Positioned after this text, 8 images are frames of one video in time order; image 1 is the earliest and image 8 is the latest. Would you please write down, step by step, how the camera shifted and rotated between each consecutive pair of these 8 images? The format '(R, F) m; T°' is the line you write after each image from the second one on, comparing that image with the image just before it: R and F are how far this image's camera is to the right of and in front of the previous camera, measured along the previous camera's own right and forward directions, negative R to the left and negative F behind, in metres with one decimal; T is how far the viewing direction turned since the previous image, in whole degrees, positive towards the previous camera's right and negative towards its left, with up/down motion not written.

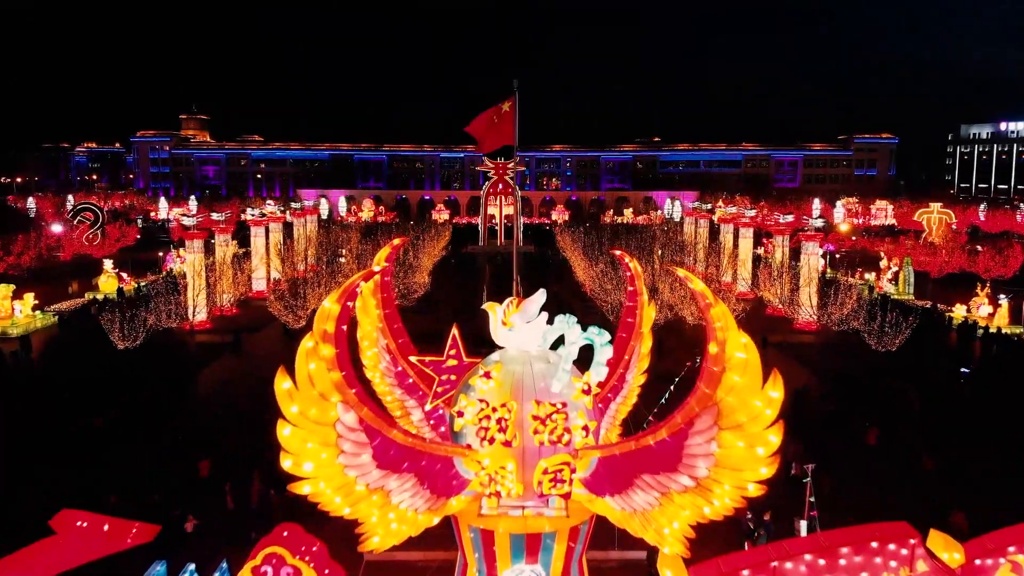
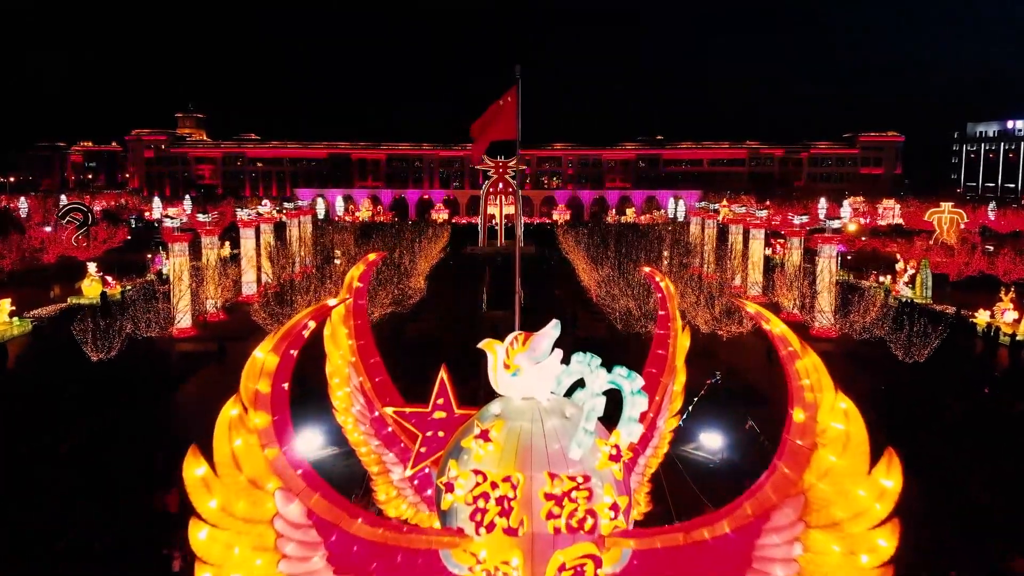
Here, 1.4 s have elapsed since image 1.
(0.0, +1.3) m; 0°
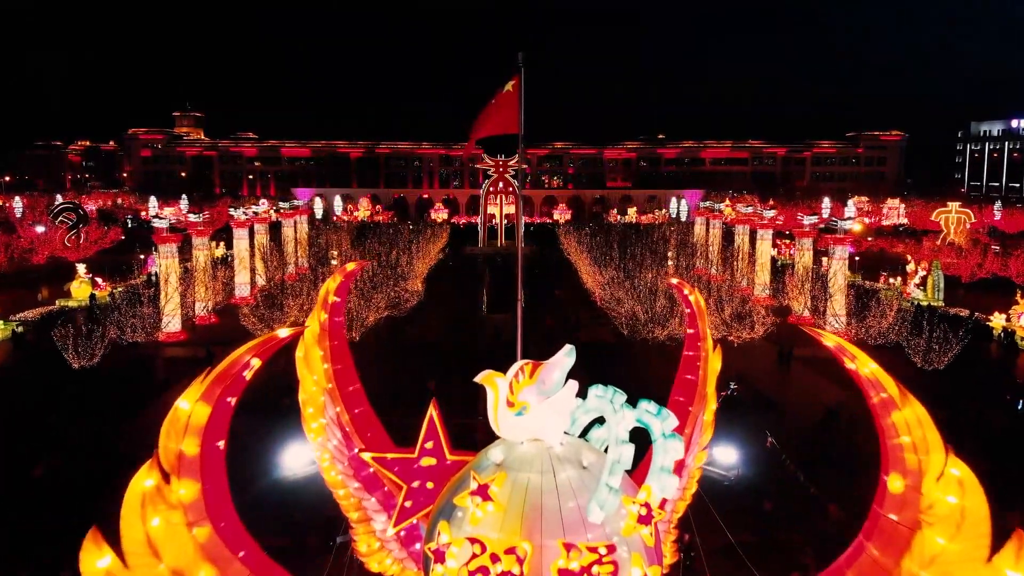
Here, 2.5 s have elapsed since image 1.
(0.0, +0.8) m; 0°
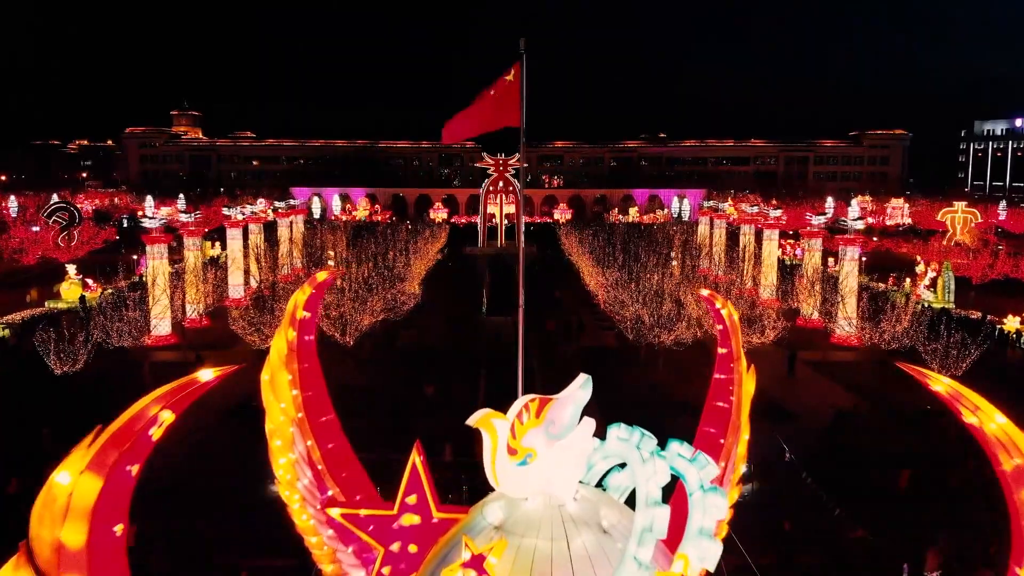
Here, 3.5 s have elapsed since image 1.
(0.0, +0.7) m; 0°
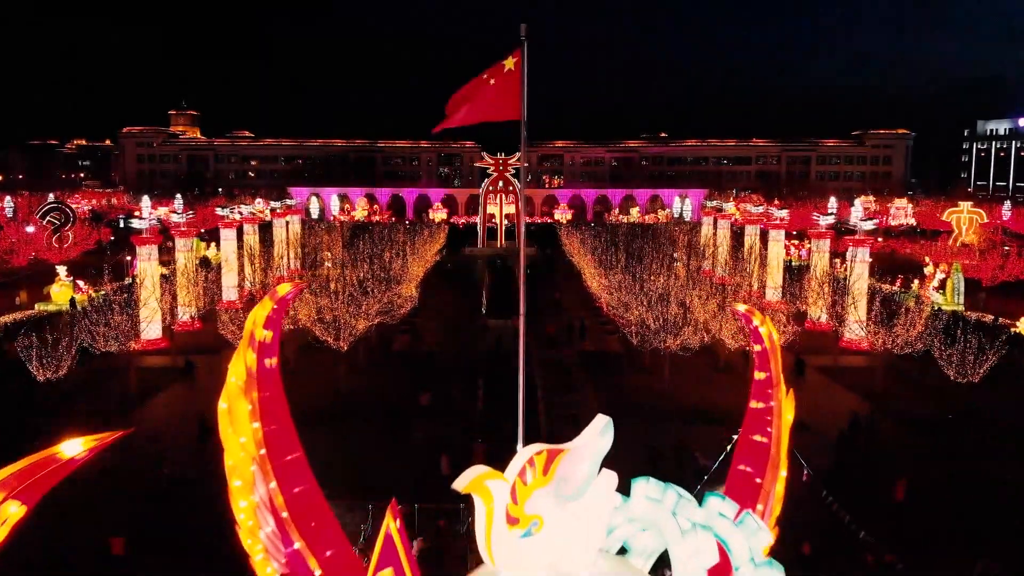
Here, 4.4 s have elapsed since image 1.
(0.0, +0.6) m; 0°
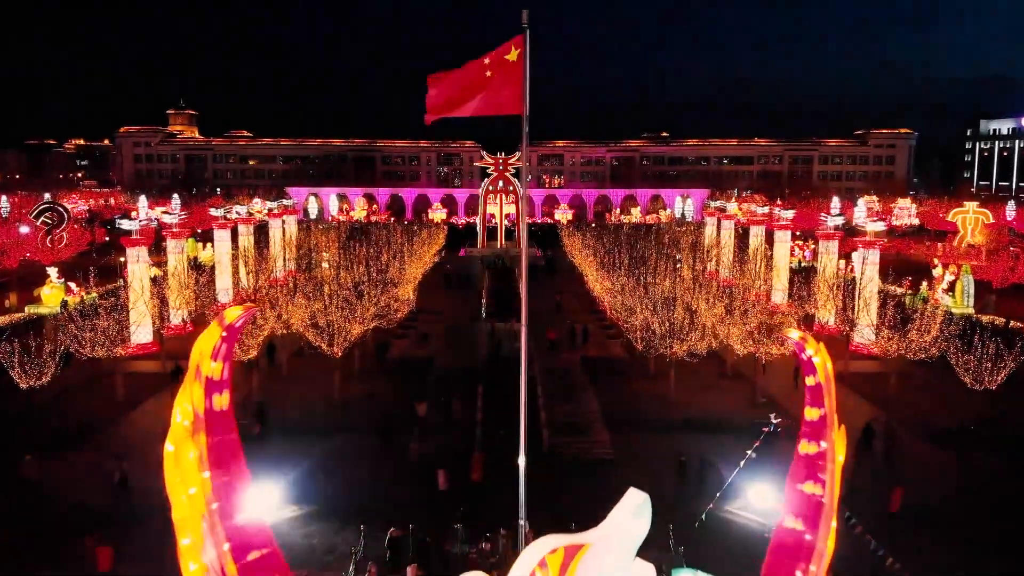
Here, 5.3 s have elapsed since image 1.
(0.0, +0.6) m; 0°
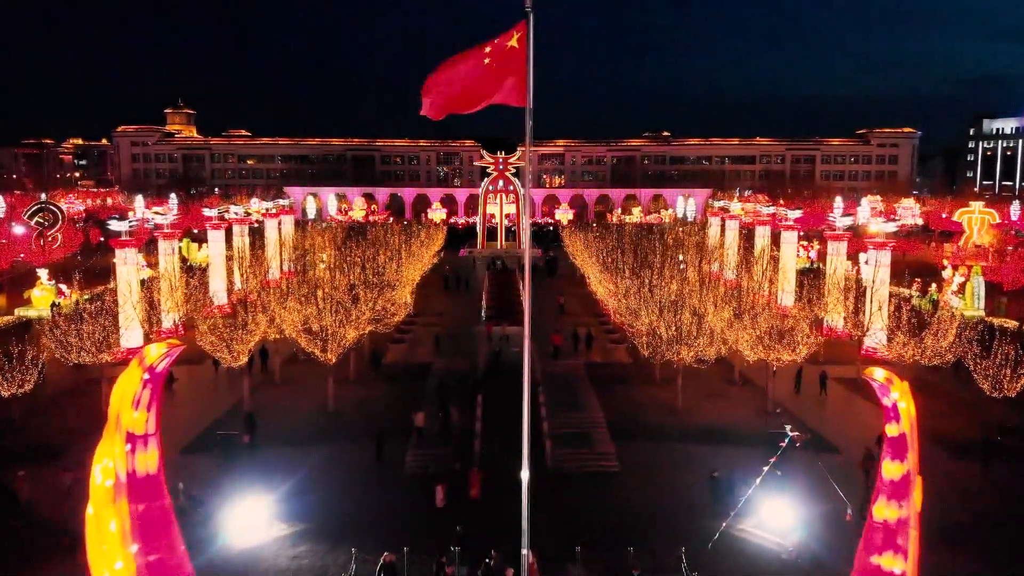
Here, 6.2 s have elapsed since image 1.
(0.0, +0.6) m; 0°
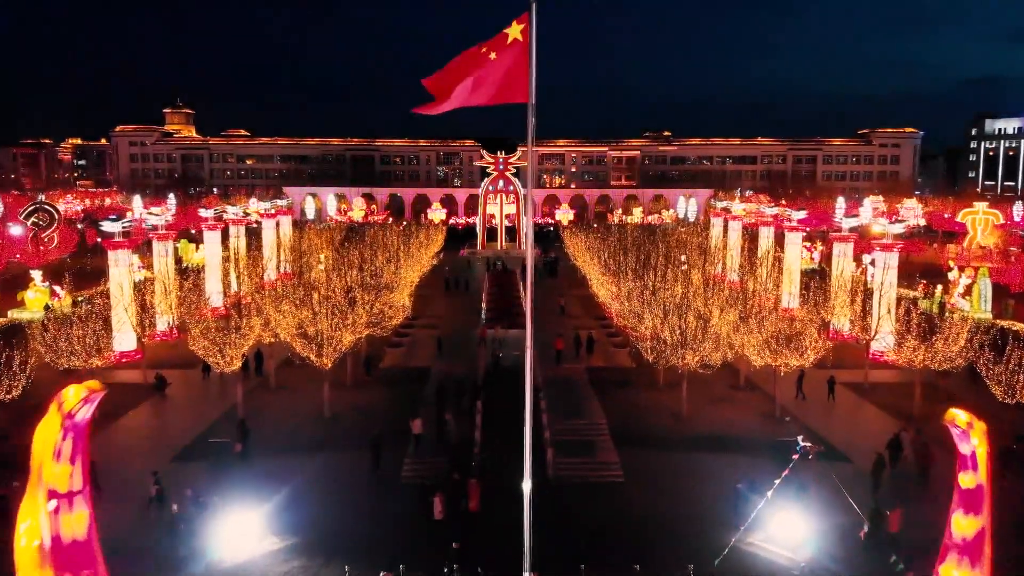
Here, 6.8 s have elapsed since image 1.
(0.0, +0.4) m; 0°
